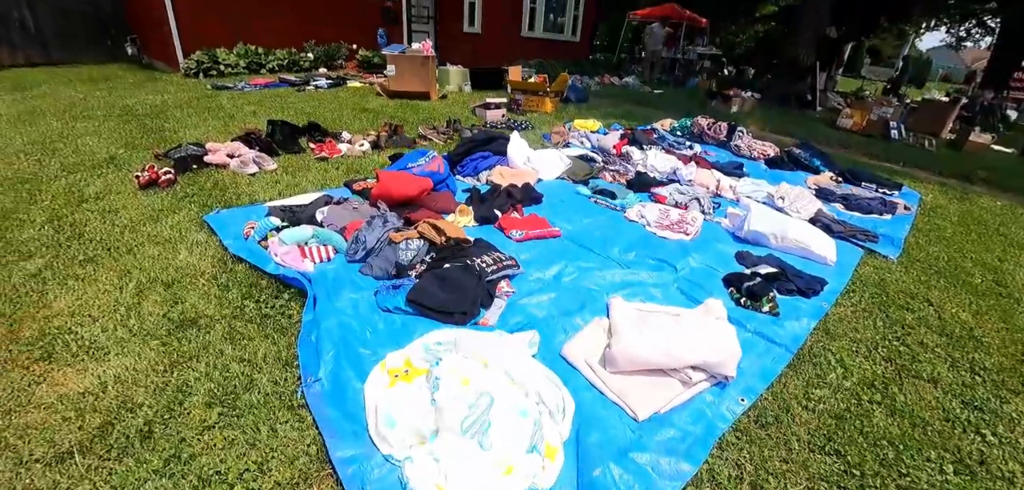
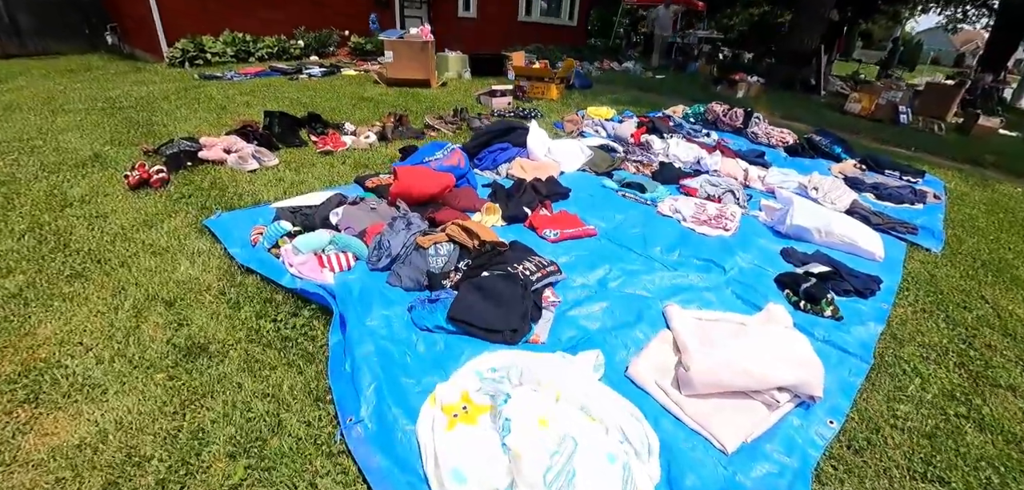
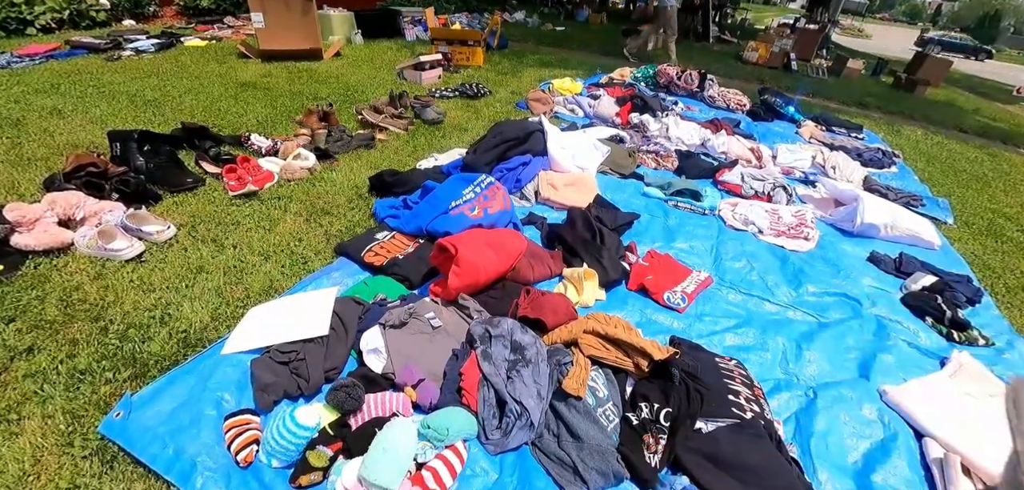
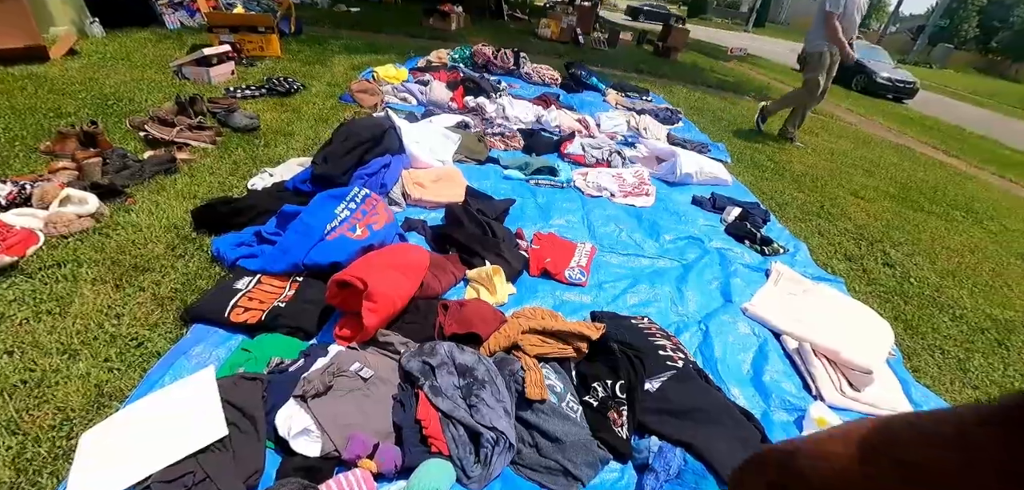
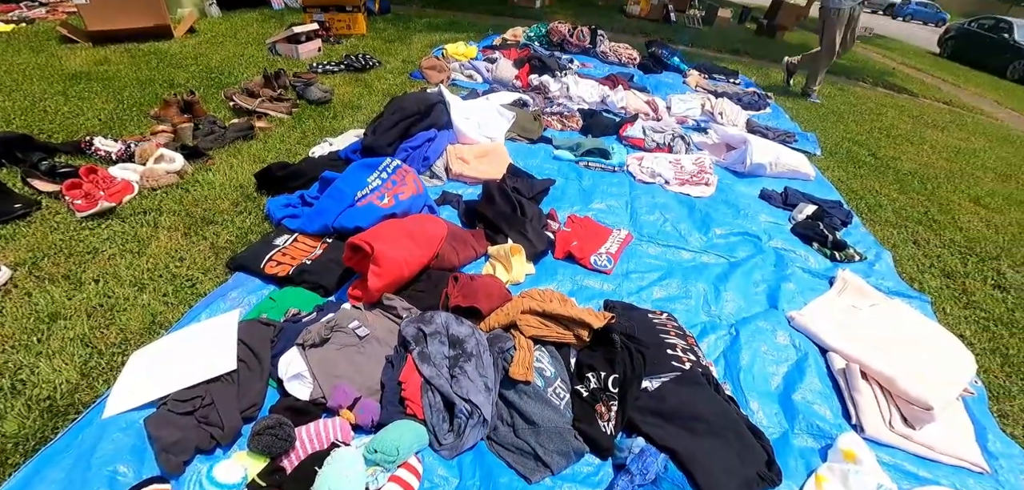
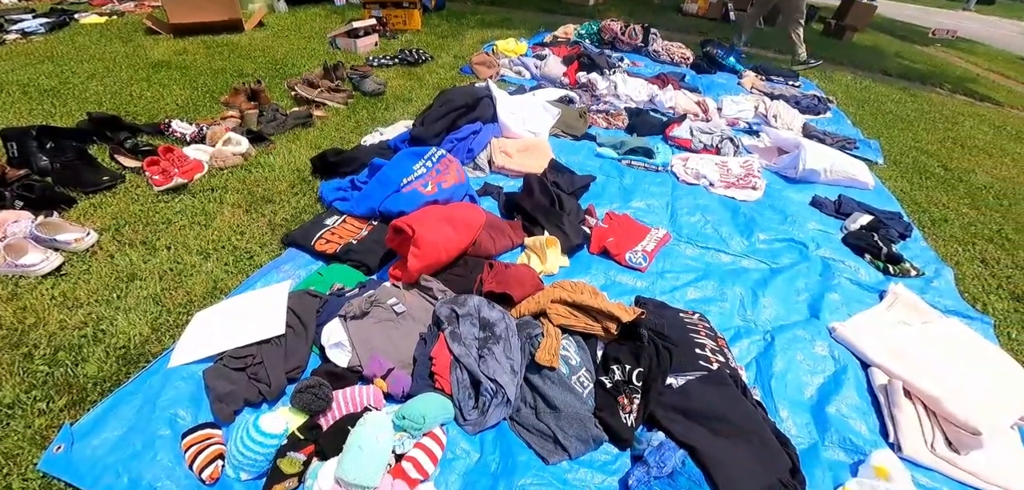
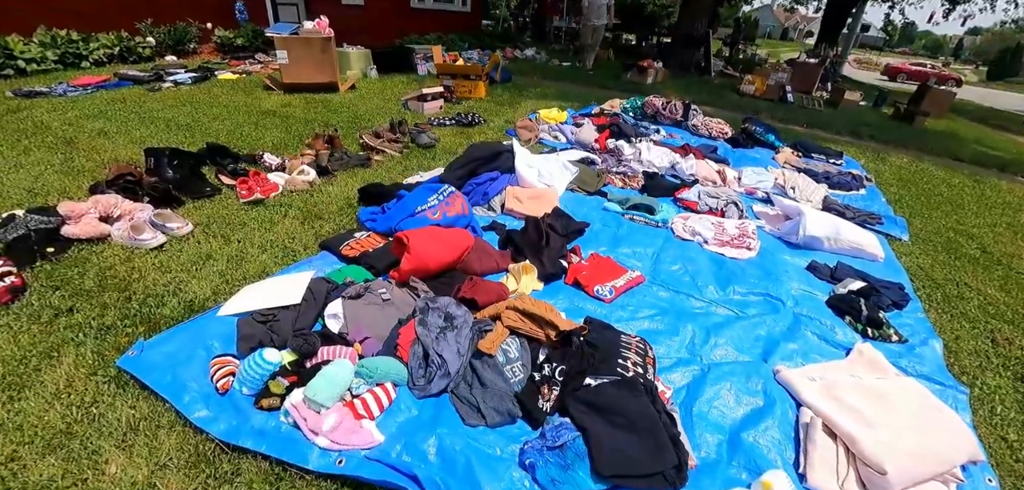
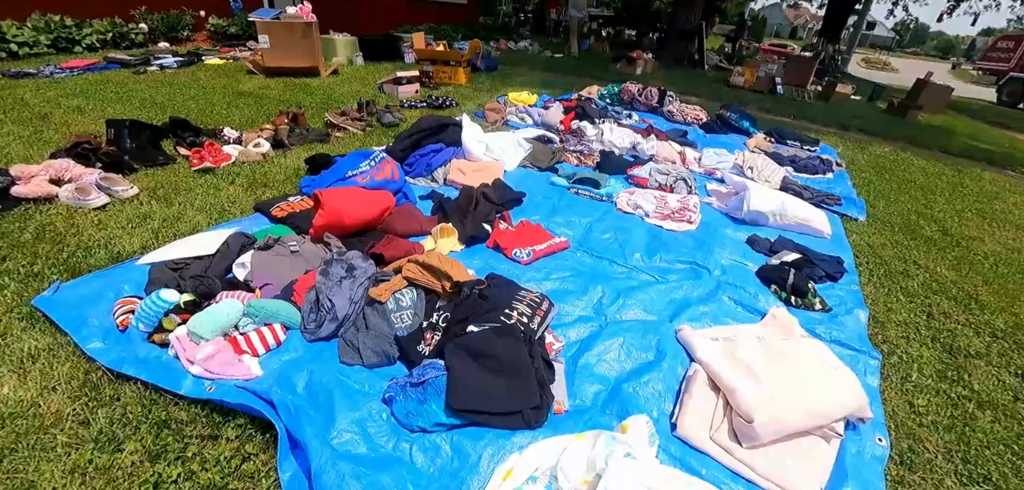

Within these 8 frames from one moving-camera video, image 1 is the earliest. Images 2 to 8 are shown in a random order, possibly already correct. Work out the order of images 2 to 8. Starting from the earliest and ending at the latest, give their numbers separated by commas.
2, 8, 7, 3, 6, 5, 4
